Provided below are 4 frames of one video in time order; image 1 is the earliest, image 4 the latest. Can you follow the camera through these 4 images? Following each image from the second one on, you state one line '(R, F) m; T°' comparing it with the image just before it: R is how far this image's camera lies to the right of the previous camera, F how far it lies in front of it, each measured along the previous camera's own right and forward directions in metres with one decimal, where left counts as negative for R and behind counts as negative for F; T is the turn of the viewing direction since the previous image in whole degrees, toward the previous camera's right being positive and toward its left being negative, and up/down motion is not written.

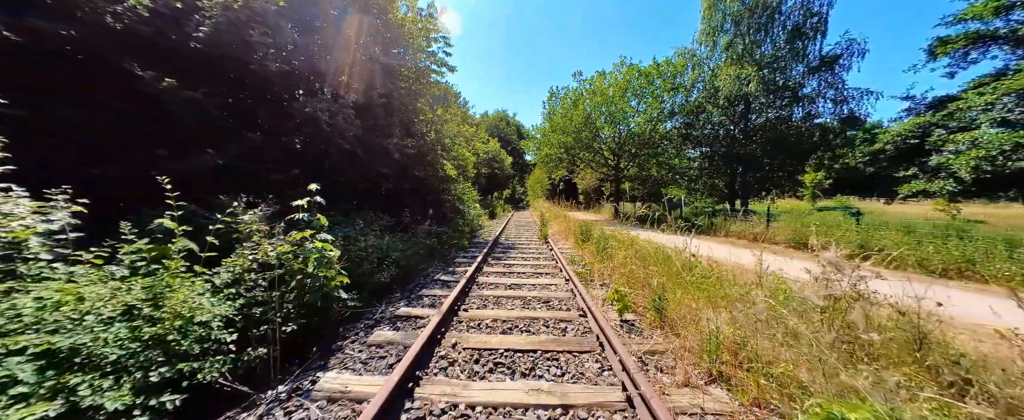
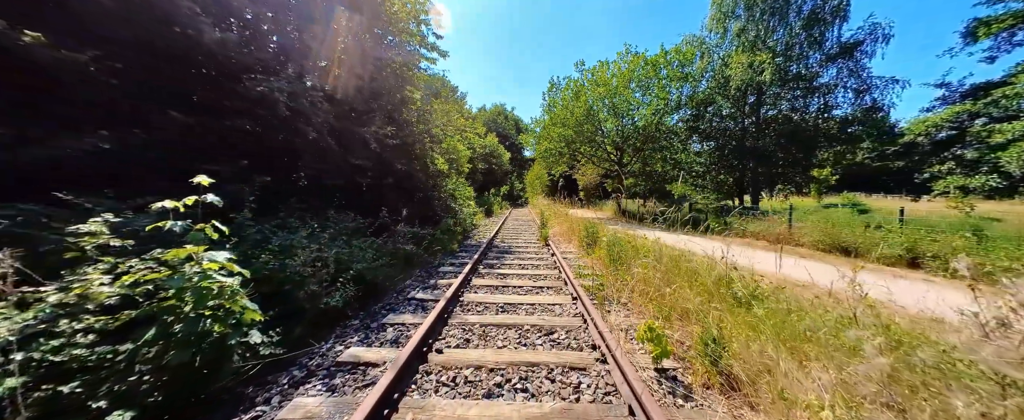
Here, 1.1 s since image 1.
(+0.1, +0.8) m; 0°
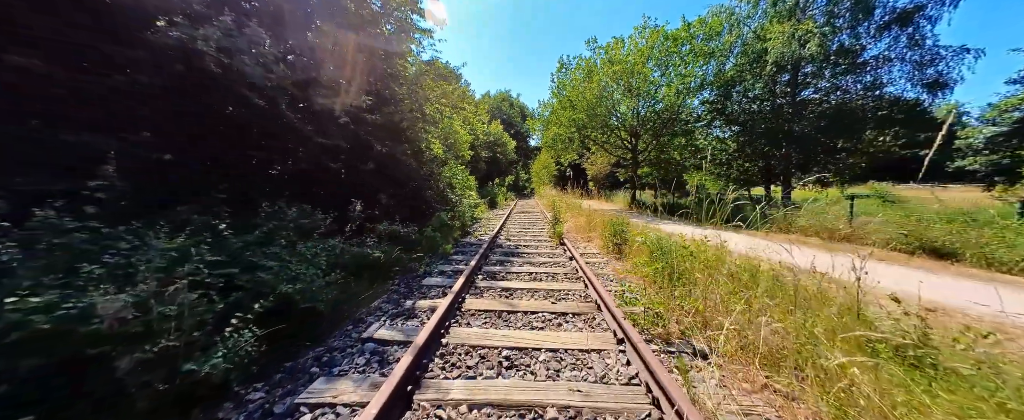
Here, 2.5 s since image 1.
(0.0, +1.2) m; -1°
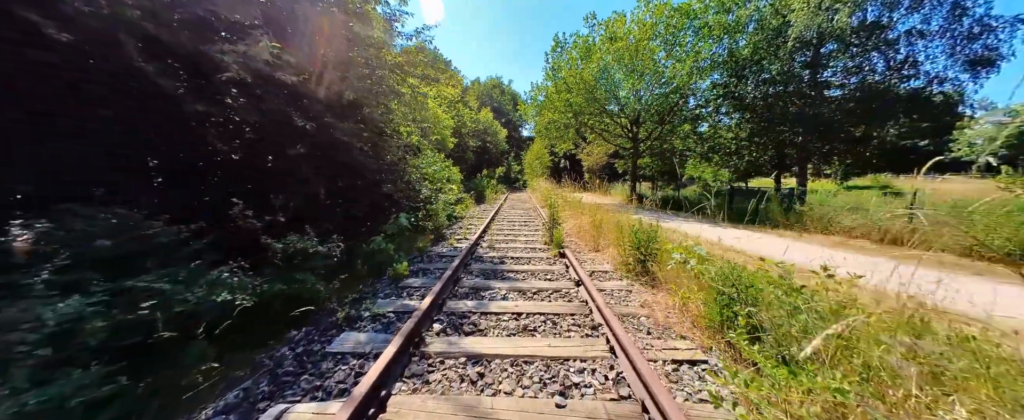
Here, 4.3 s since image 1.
(+0.1, +1.4) m; +1°
